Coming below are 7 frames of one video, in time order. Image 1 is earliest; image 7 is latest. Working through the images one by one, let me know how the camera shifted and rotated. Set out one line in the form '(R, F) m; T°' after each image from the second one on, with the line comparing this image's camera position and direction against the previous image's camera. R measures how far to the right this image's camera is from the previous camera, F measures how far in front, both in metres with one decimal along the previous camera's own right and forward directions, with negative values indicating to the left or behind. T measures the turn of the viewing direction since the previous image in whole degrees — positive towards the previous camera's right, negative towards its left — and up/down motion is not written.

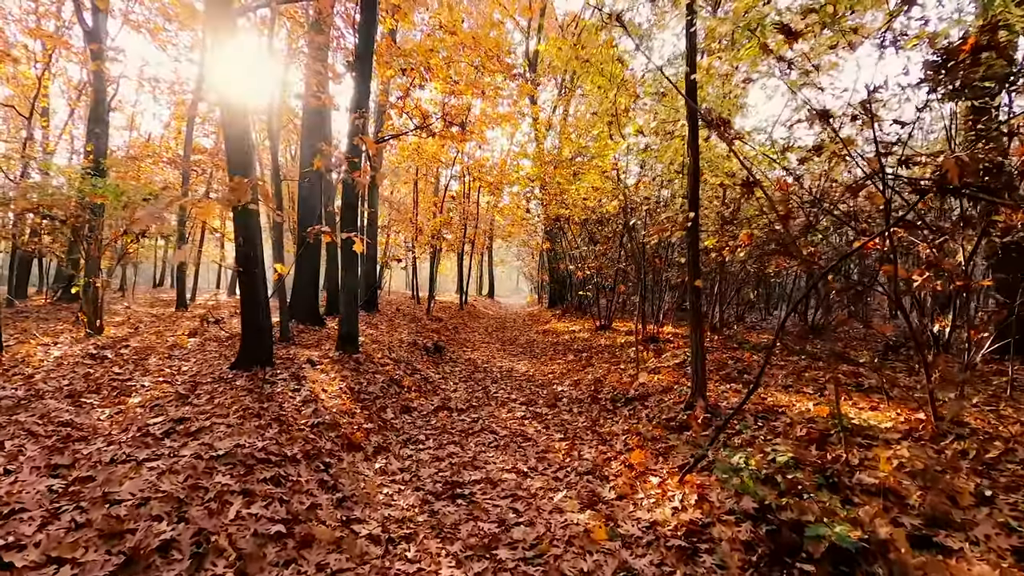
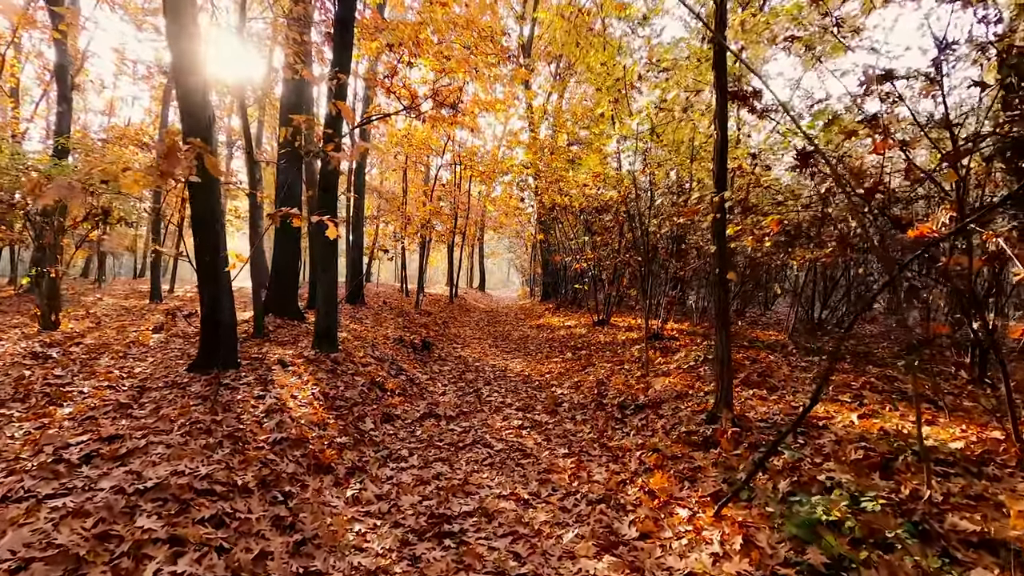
(-0.1, +0.9) m; +1°
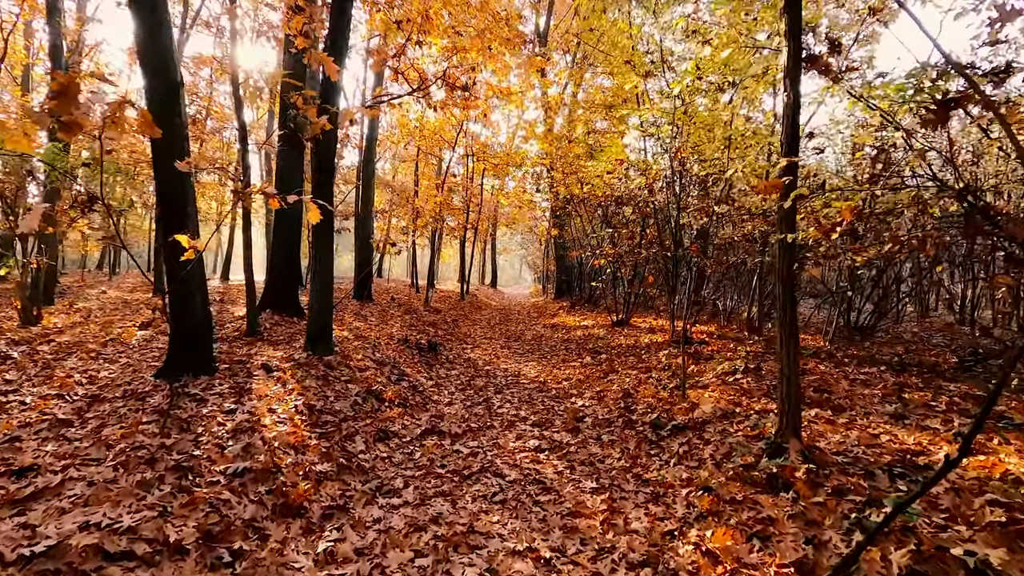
(-0.1, +1.0) m; -1°
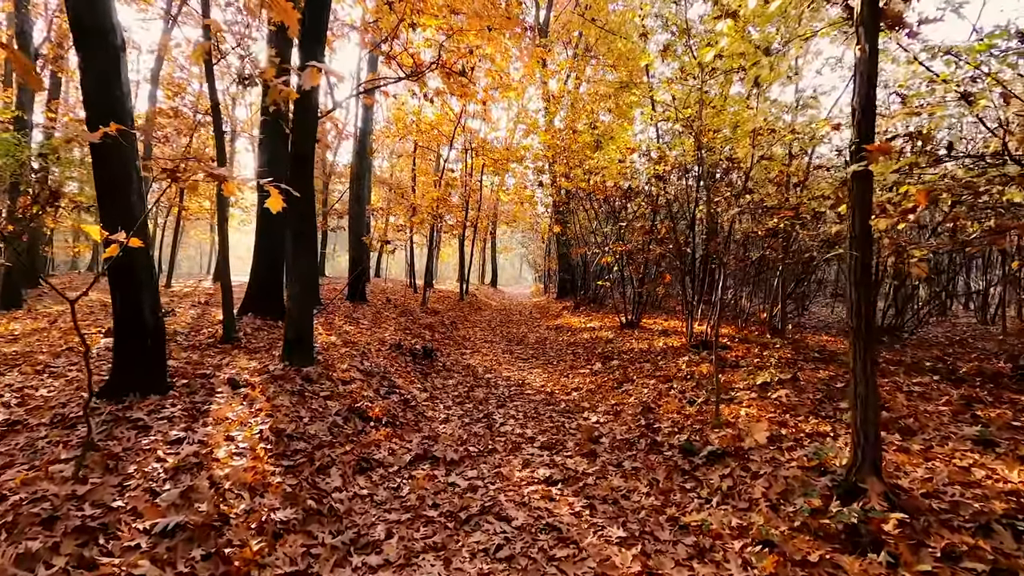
(0.0, +0.9) m; 0°
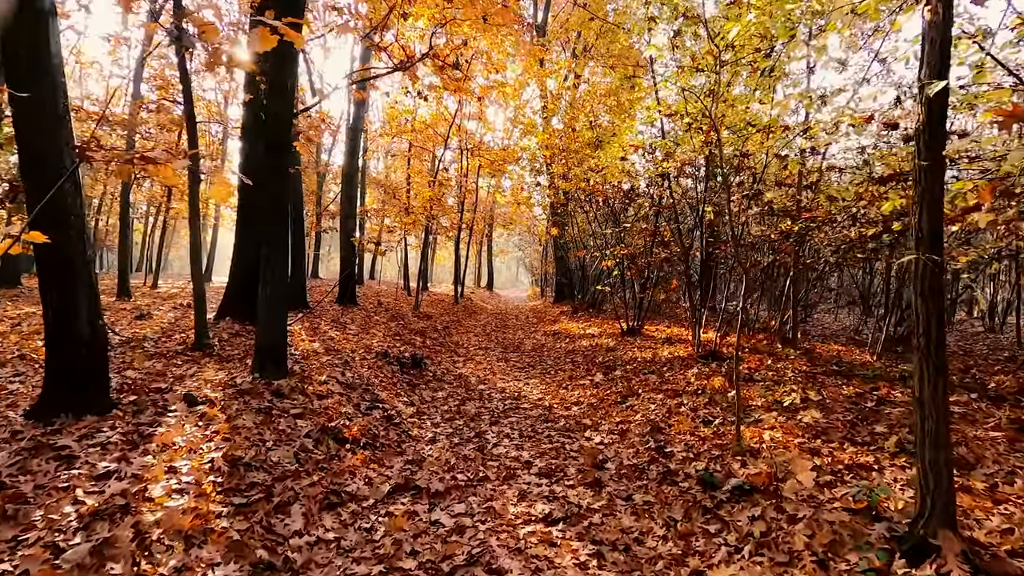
(0.0, +0.7) m; 0°
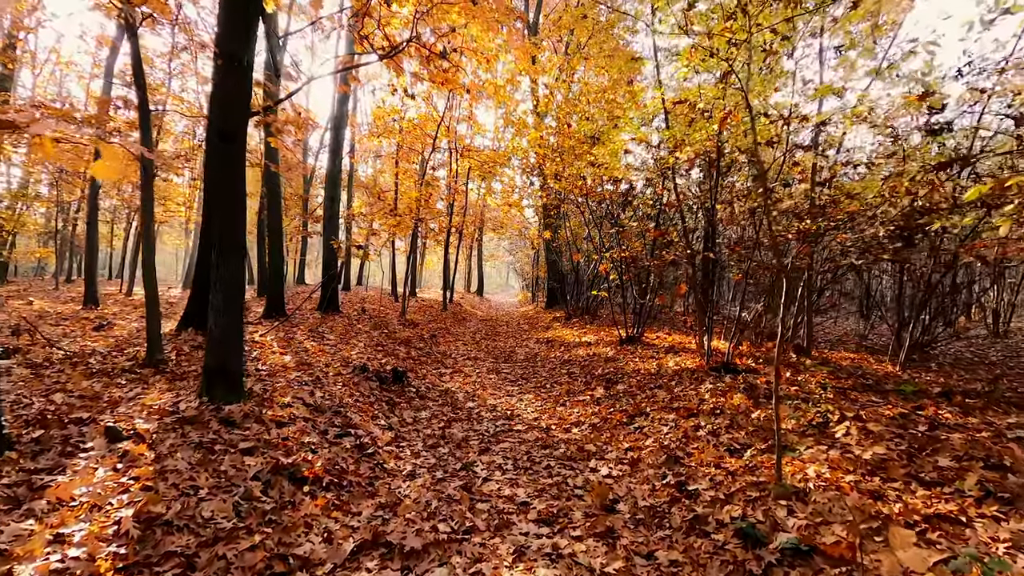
(0.0, +0.9) m; +1°
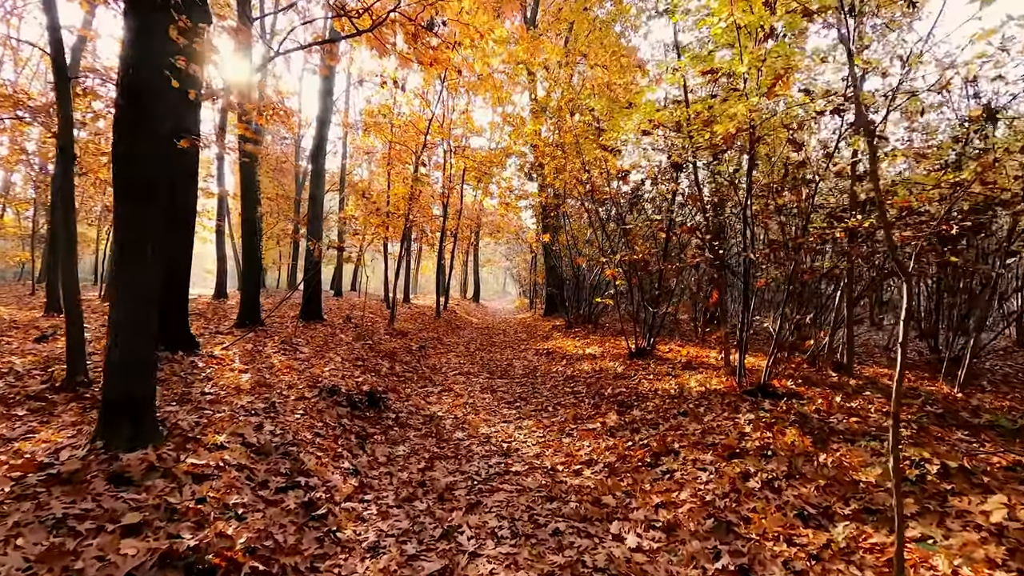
(0.0, +1.3) m; 0°
